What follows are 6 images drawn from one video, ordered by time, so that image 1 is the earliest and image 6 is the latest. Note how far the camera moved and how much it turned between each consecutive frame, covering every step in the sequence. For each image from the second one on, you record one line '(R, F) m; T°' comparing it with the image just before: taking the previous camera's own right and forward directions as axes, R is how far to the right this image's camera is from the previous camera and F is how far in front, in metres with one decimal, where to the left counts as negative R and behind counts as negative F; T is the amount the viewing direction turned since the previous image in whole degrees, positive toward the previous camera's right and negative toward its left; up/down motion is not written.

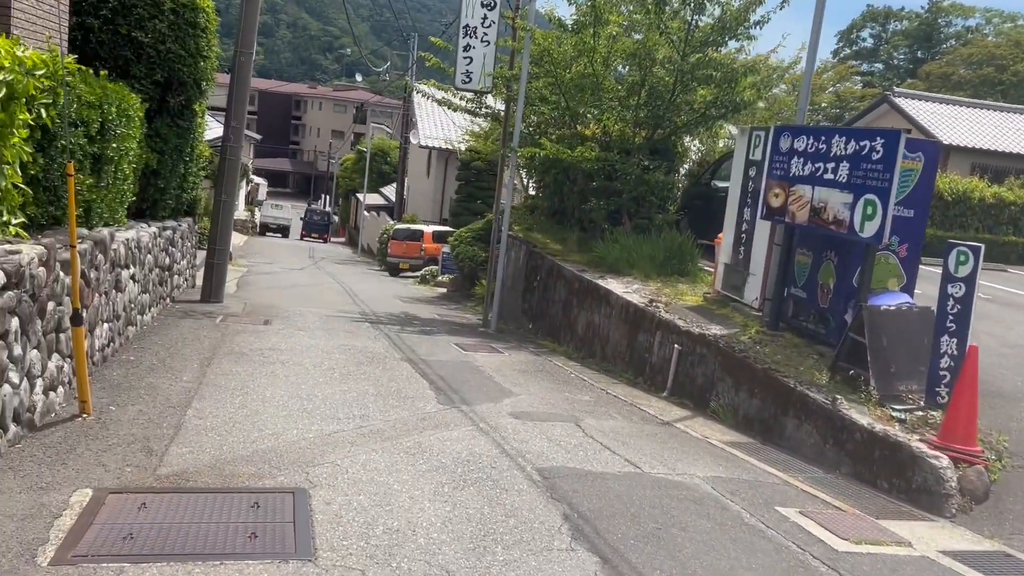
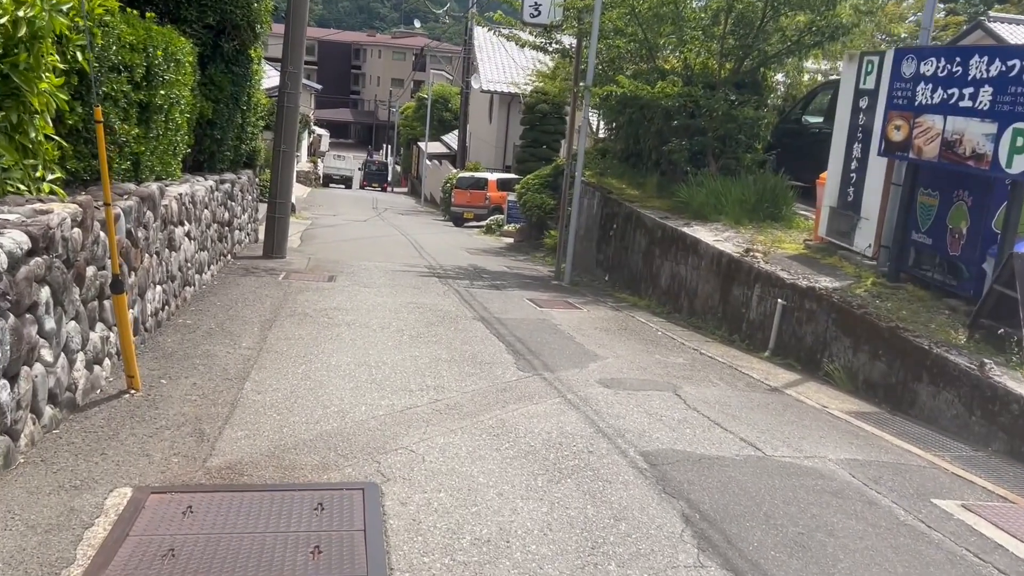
(-0.2, +0.9) m; -4°
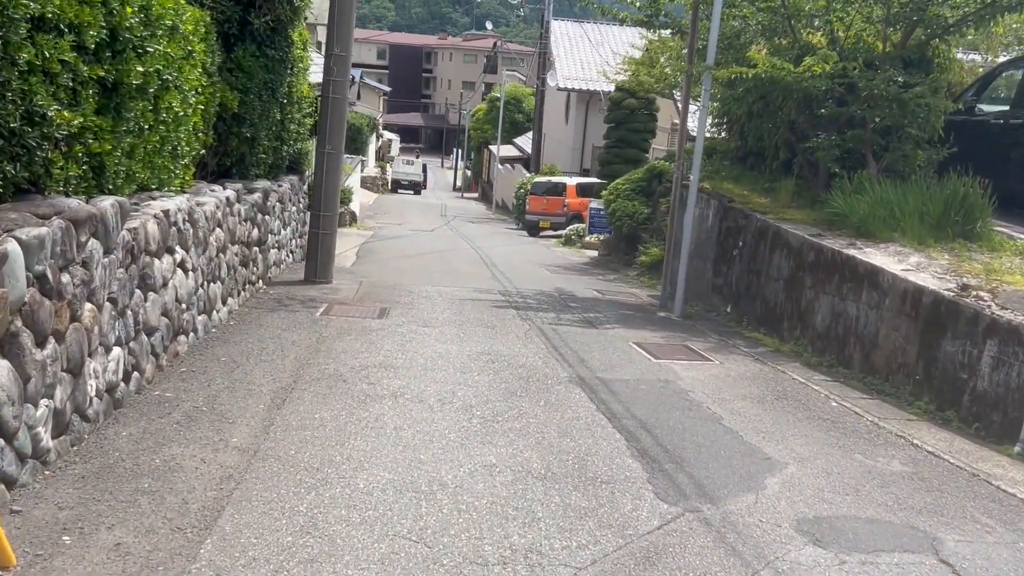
(-0.3, +2.8) m; -4°
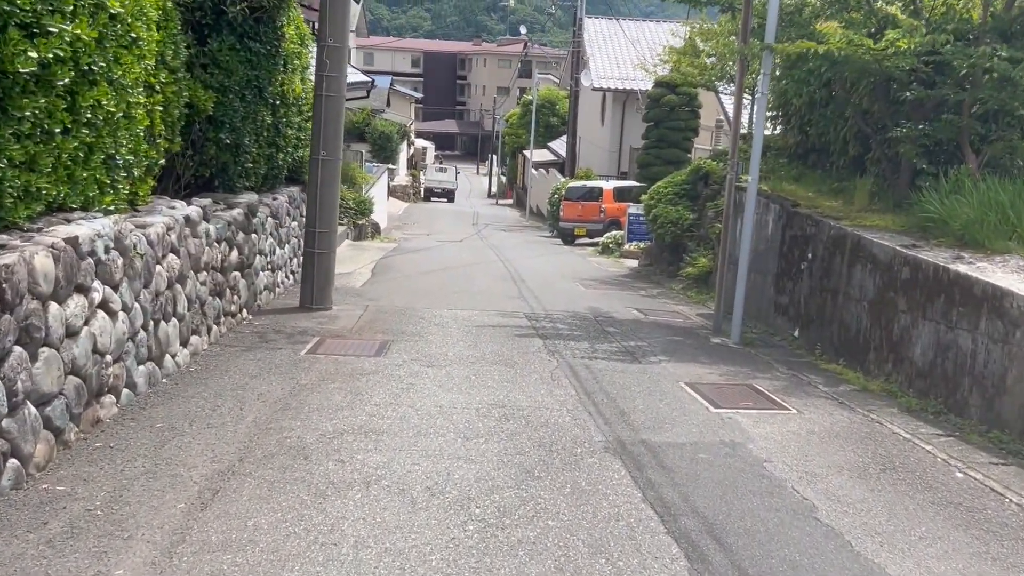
(+0.1, +1.7) m; -3°
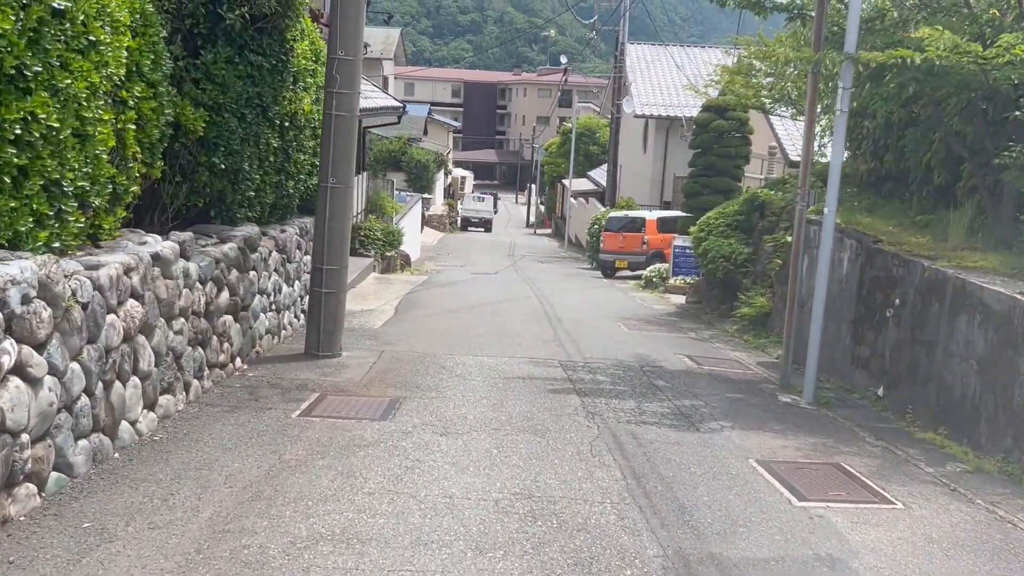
(0.0, +1.3) m; -3°
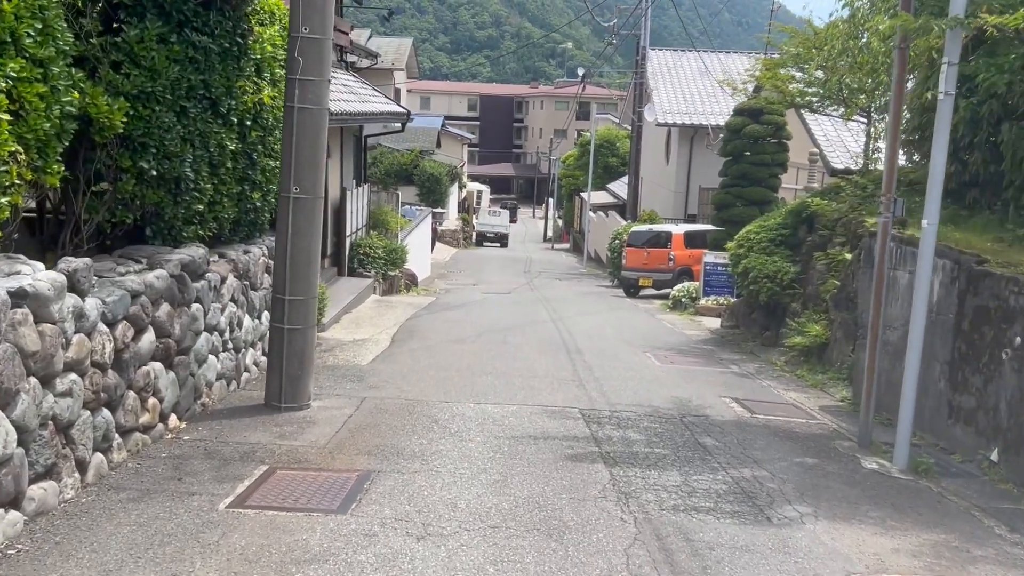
(+0.1, +1.7) m; -1°
